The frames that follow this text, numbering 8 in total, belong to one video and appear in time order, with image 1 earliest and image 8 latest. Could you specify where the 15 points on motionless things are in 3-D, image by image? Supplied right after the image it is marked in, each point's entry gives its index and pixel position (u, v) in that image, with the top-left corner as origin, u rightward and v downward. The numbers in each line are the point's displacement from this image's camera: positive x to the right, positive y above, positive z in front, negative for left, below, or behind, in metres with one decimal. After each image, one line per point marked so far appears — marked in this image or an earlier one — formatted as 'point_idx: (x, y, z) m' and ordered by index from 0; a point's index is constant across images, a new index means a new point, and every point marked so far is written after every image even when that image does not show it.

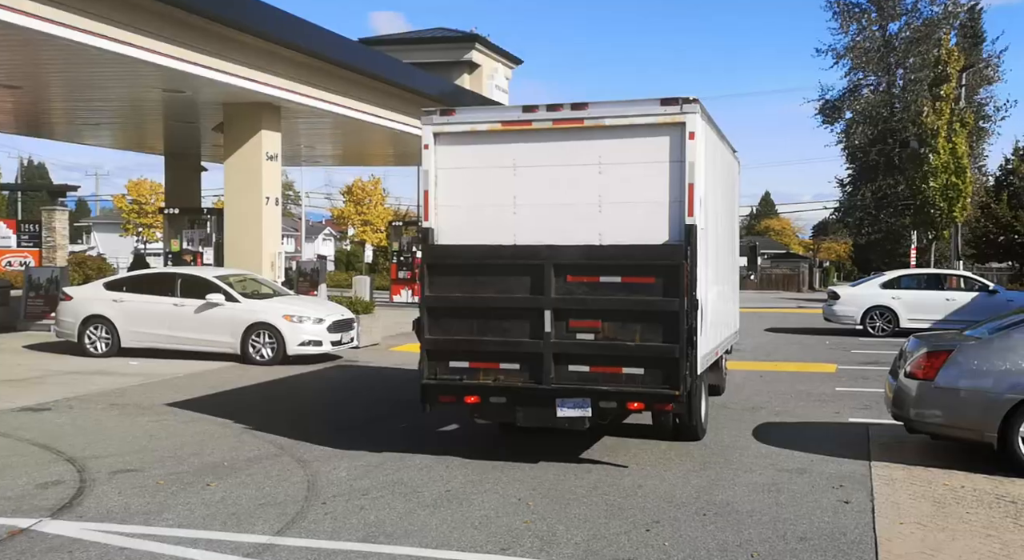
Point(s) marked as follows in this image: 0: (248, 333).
0: (-4.1, -0.8, +15.0) m
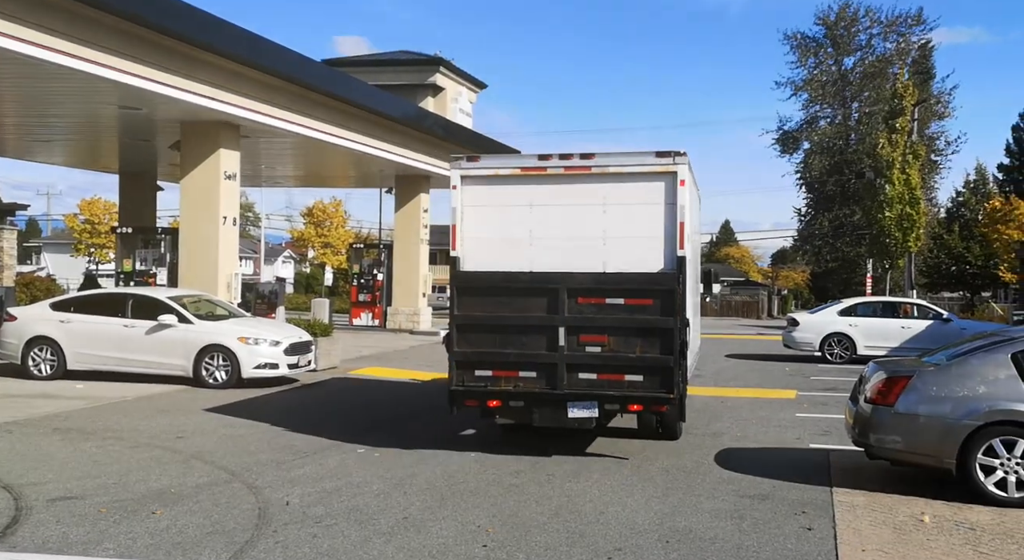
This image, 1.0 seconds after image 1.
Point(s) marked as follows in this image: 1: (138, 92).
0: (-4.7, -1.1, +14.7) m
1: (-6.1, +3.1, +16.1) m
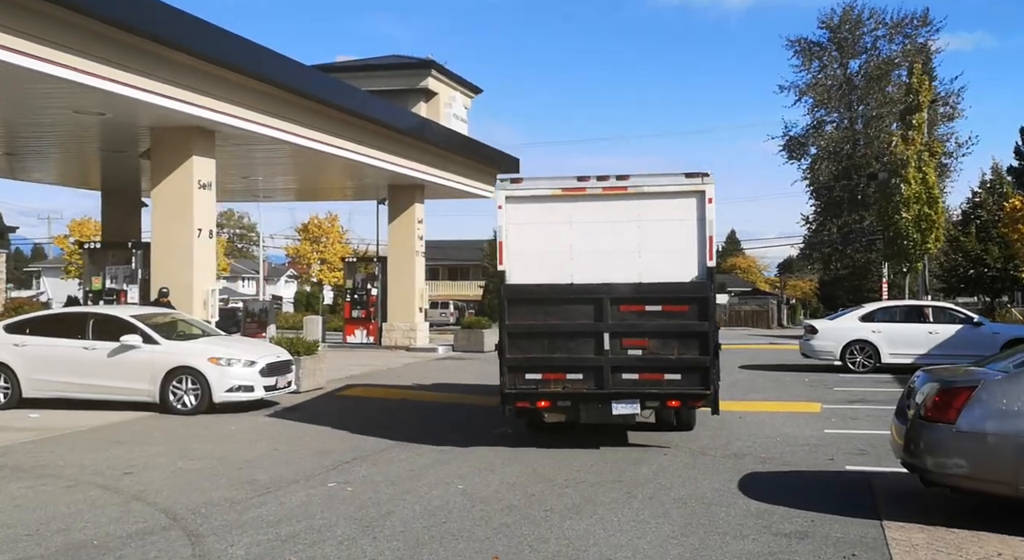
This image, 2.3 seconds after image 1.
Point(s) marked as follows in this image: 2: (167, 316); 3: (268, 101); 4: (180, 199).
0: (-4.8, -1.4, +13.4) m
1: (-6.2, +2.8, +14.9) m
2: (-5.0, -0.6, +14.5) m
3: (-4.0, +3.1, +18.1) m
4: (-5.6, +1.4, +16.5) m
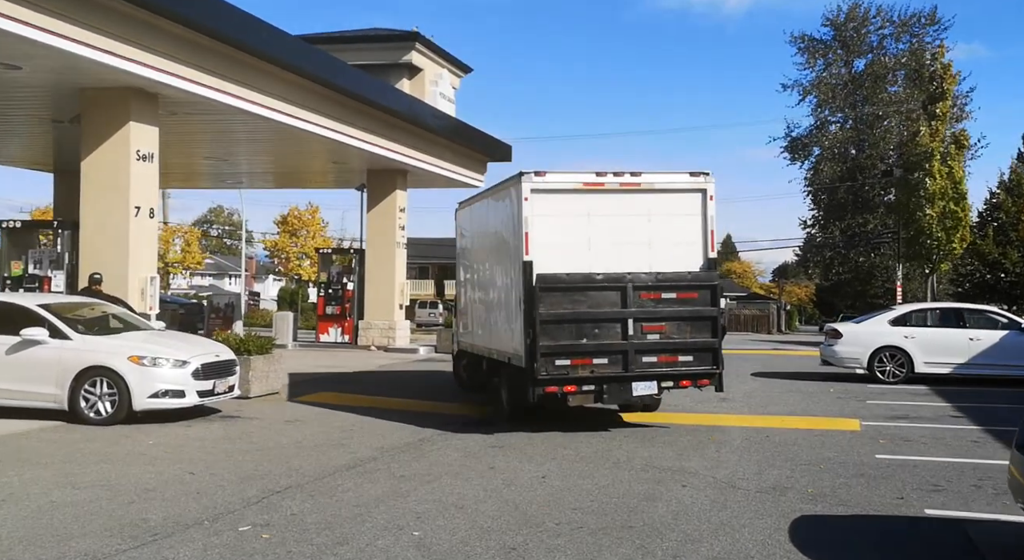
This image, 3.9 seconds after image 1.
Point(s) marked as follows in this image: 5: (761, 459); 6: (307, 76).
0: (-5.0, -1.2, +11.2) m
1: (-6.3, +3.0, +12.6) m
2: (-5.2, -0.4, +12.3) m
3: (-4.2, +3.3, +15.8) m
4: (-5.8, +1.6, +14.2) m
5: (+2.4, -1.7, +9.3) m
6: (-3.5, +3.5, +16.8) m
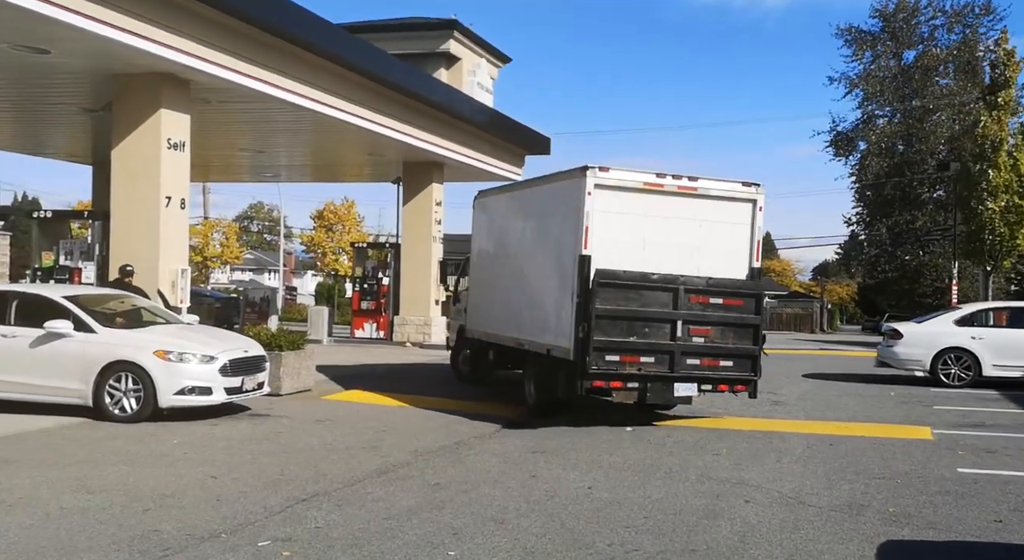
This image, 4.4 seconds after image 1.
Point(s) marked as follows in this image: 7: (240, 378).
0: (-4.5, -1.1, +10.7) m
1: (-5.8, +3.1, +12.2) m
2: (-4.7, -0.3, +11.8) m
3: (-3.5, +3.4, +15.3) m
4: (-5.2, +1.7, +13.8) m
5: (+2.8, -1.7, +8.5) m
6: (-2.8, +3.6, +16.2) m
7: (-3.1, -1.1, +11.1) m
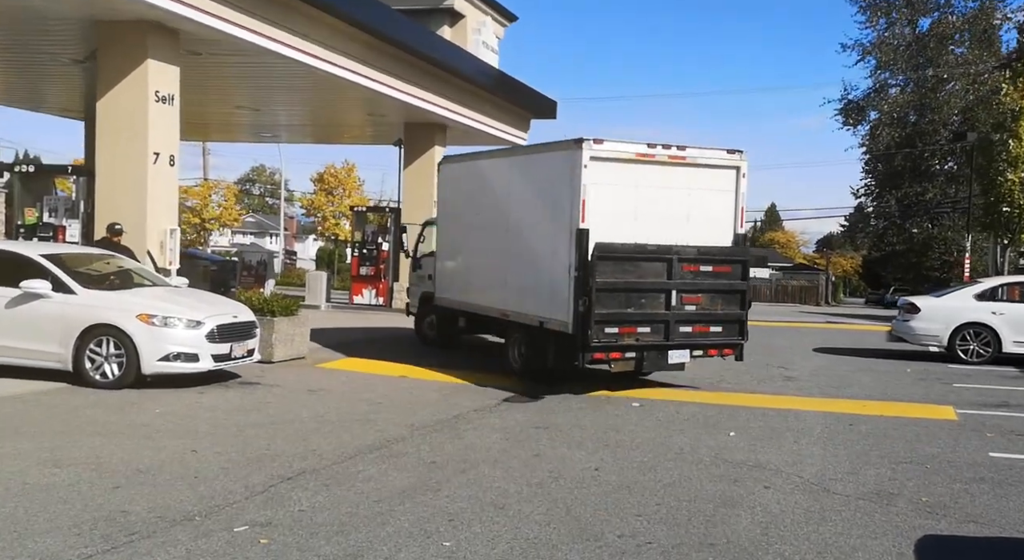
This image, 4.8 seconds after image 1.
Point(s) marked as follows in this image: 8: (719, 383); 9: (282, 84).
0: (-4.4, -0.6, +10.1) m
1: (-5.7, +3.6, +11.5) m
2: (-4.7, +0.2, +11.2) m
3: (-3.4, +4.0, +14.6) m
4: (-5.1, +2.2, +13.1) m
5: (+2.8, -1.4, +8.0) m
6: (-2.6, +4.2, +15.5) m
7: (-3.1, -0.7, +10.5) m
8: (+2.6, -1.3, +12.3) m
9: (-4.5, +3.8, +19.0) m
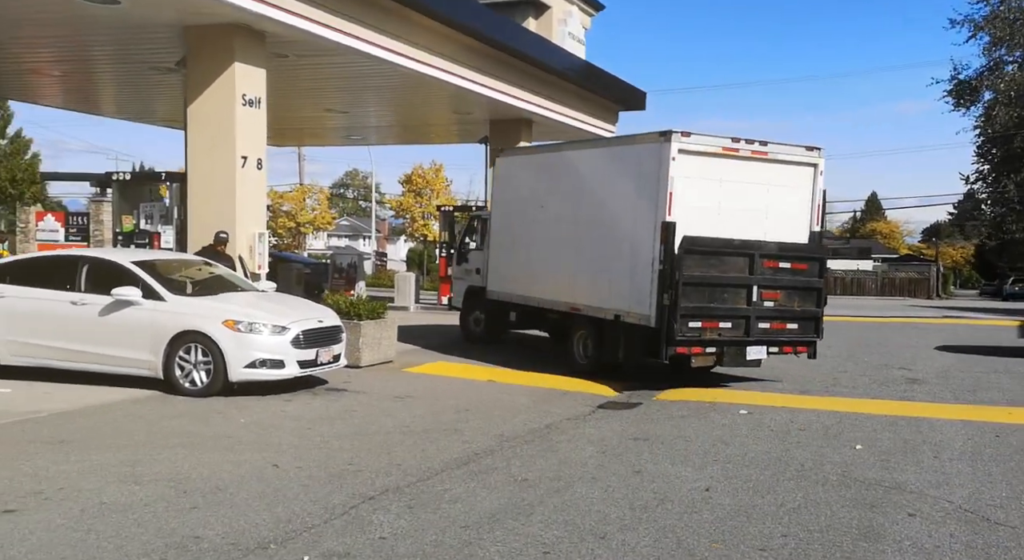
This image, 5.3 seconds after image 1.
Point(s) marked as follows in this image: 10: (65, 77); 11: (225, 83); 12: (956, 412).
0: (-3.5, -0.7, +10.0) m
1: (-4.6, +3.5, +11.5) m
2: (-3.6, +0.1, +11.1) m
3: (-2.1, +4.0, +14.3) m
4: (-3.9, +2.2, +13.0) m
5: (+3.5, -1.4, +7.2) m
6: (-1.2, +4.1, +15.2) m
7: (-2.1, -0.7, +10.3) m
8: (+3.8, -1.3, +11.5) m
9: (-2.8, +3.8, +18.9) m
10: (-8.7, +4.0, +19.2) m
11: (-3.8, +2.6, +13.0) m
12: (+4.5, -1.3, +9.8) m
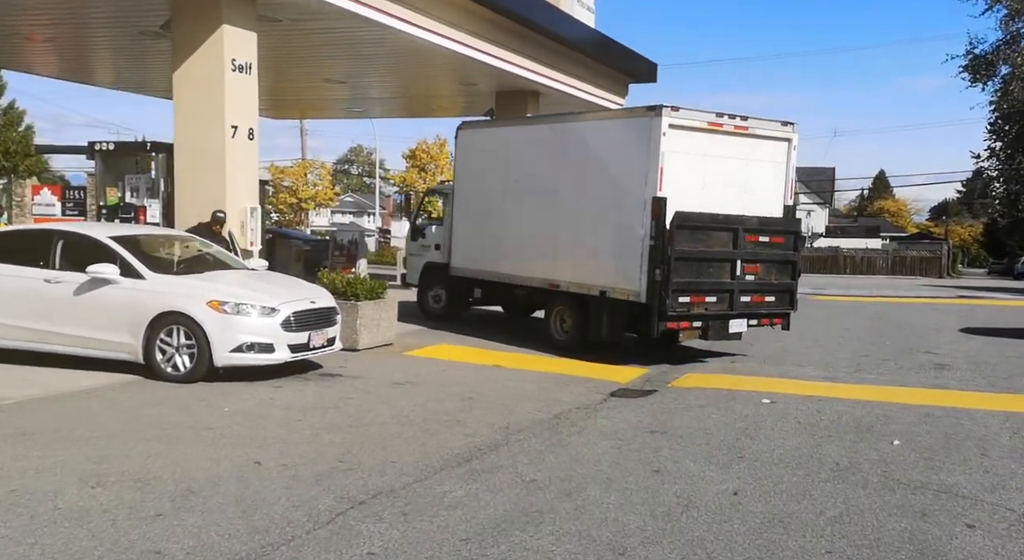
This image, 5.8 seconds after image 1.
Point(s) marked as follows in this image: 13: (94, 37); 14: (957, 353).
0: (-3.4, -0.5, +9.4) m
1: (-4.6, +3.8, +10.7) m
2: (-3.5, +0.4, +10.4) m
3: (-2.0, +4.3, +13.5) m
4: (-3.8, +2.4, +12.3) m
5: (+3.6, -1.3, +6.5) m
6: (-1.1, +4.5, +14.4) m
7: (-2.0, -0.5, +9.6) m
8: (+3.8, -1.0, +10.8) m
9: (-2.6, +4.2, +18.1) m
10: (-8.6, +4.5, +18.4) m
11: (-3.8, +2.9, +12.3) m
12: (+4.5, -1.1, +9.1) m
13: (-7.5, +4.4, +17.6) m
14: (+5.8, -1.0, +12.8) m
